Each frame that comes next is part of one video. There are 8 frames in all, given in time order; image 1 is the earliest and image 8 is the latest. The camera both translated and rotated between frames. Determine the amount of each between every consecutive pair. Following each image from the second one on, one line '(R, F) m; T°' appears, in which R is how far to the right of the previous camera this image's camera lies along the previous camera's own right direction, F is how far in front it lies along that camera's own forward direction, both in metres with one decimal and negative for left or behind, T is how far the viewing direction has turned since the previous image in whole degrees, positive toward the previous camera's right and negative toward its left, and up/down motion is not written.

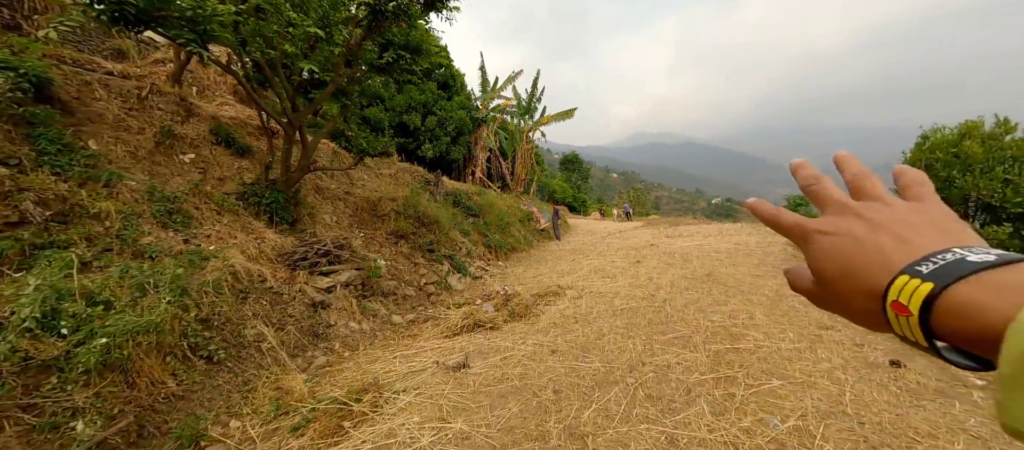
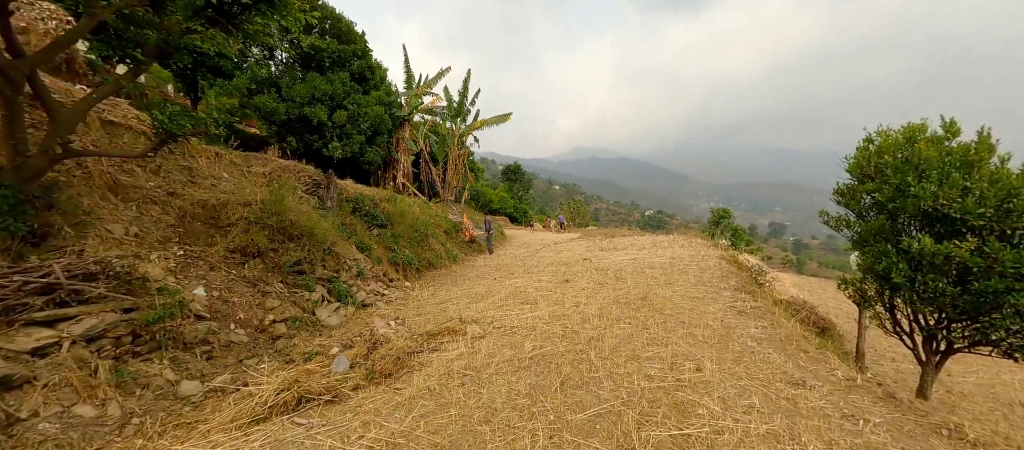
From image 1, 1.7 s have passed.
(+0.7, +1.4) m; +8°
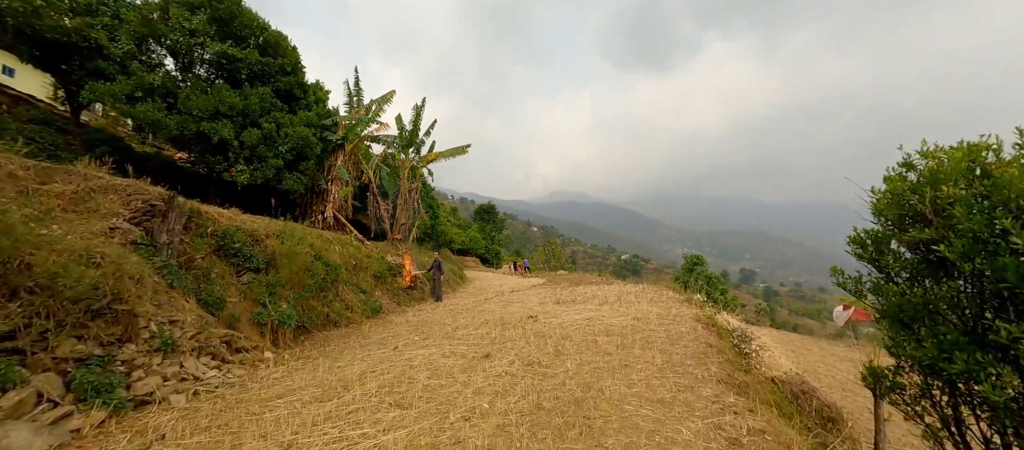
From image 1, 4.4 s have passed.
(+1.0, +1.9) m; +3°
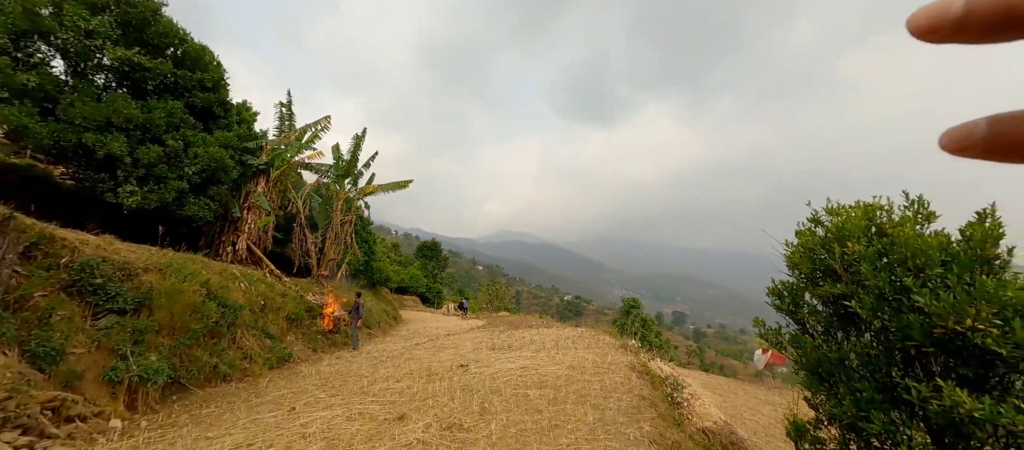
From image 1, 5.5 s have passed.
(+0.2, +0.3) m; +8°
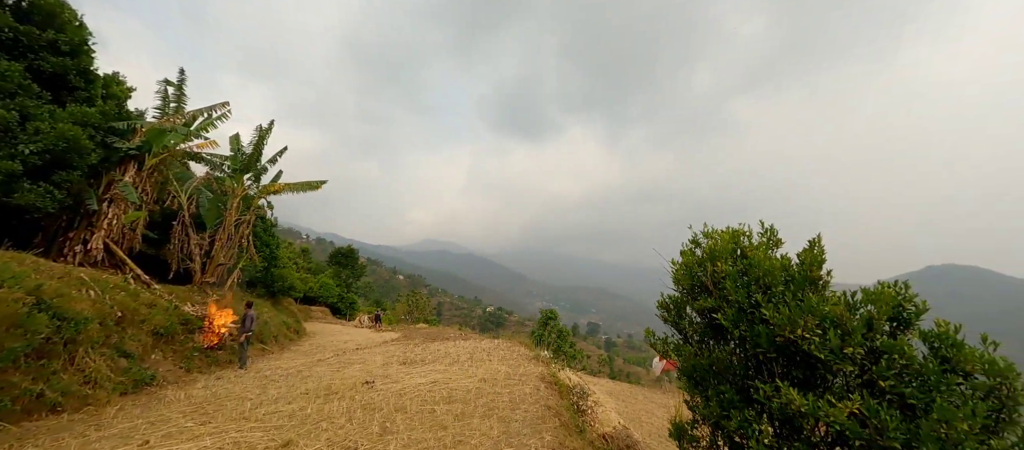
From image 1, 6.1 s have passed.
(+0.1, 0.0) m; +11°
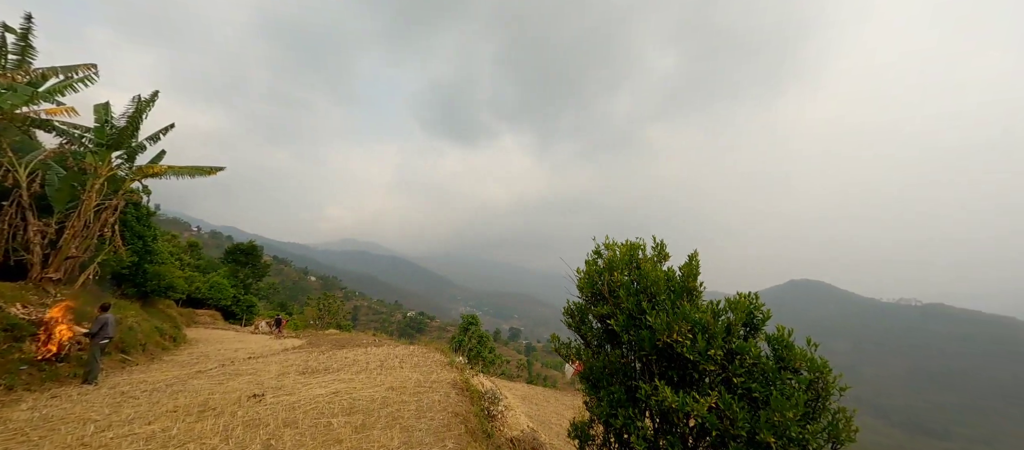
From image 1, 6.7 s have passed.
(+0.1, 0.0) m; +11°
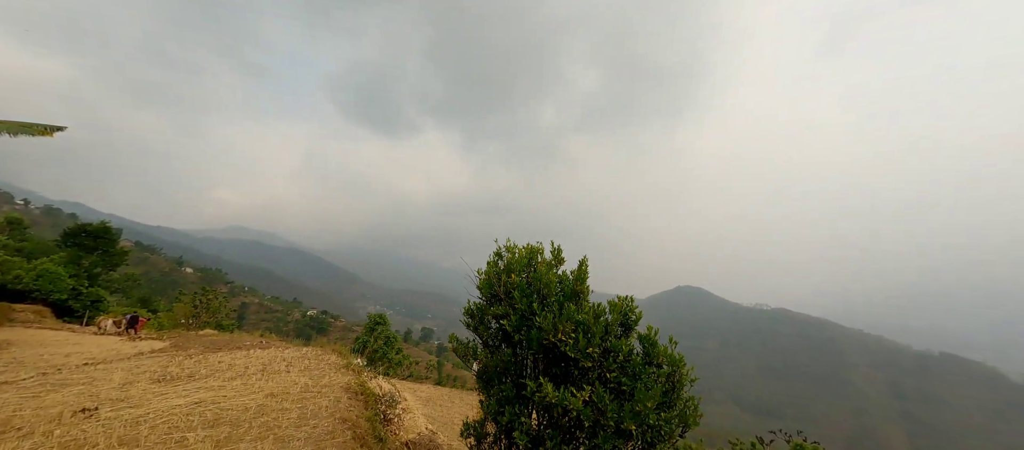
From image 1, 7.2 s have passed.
(+0.1, 0.0) m; +13°
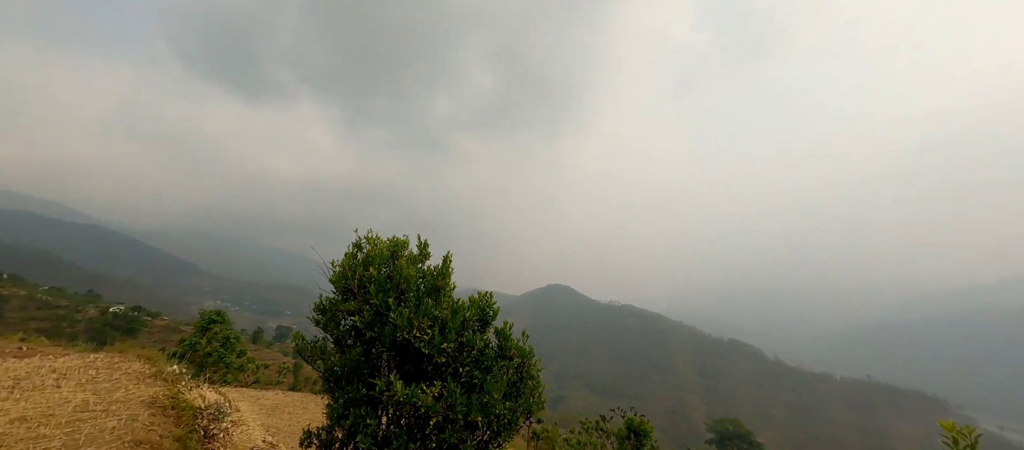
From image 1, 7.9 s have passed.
(+0.1, 0.0) m; +18°
